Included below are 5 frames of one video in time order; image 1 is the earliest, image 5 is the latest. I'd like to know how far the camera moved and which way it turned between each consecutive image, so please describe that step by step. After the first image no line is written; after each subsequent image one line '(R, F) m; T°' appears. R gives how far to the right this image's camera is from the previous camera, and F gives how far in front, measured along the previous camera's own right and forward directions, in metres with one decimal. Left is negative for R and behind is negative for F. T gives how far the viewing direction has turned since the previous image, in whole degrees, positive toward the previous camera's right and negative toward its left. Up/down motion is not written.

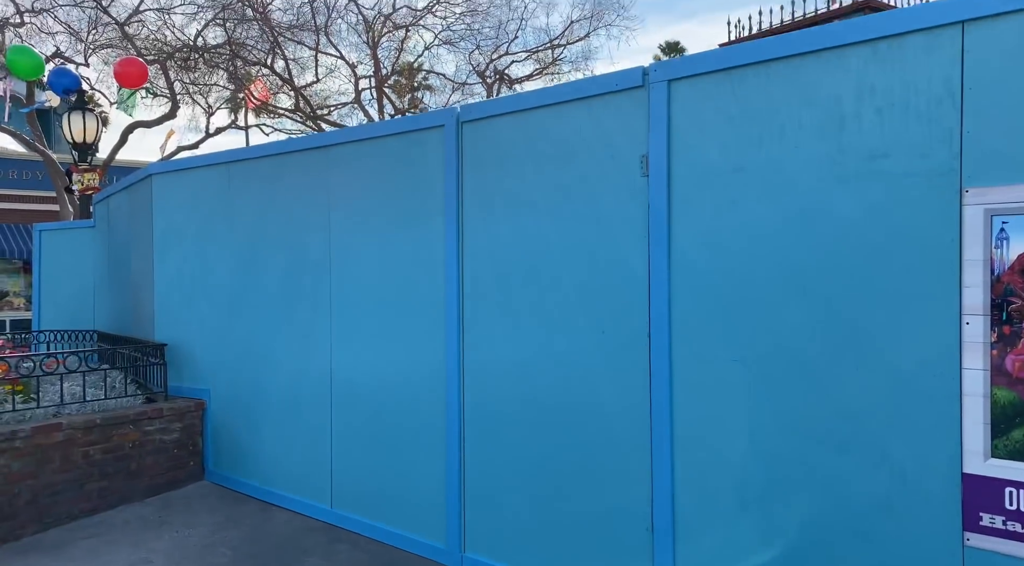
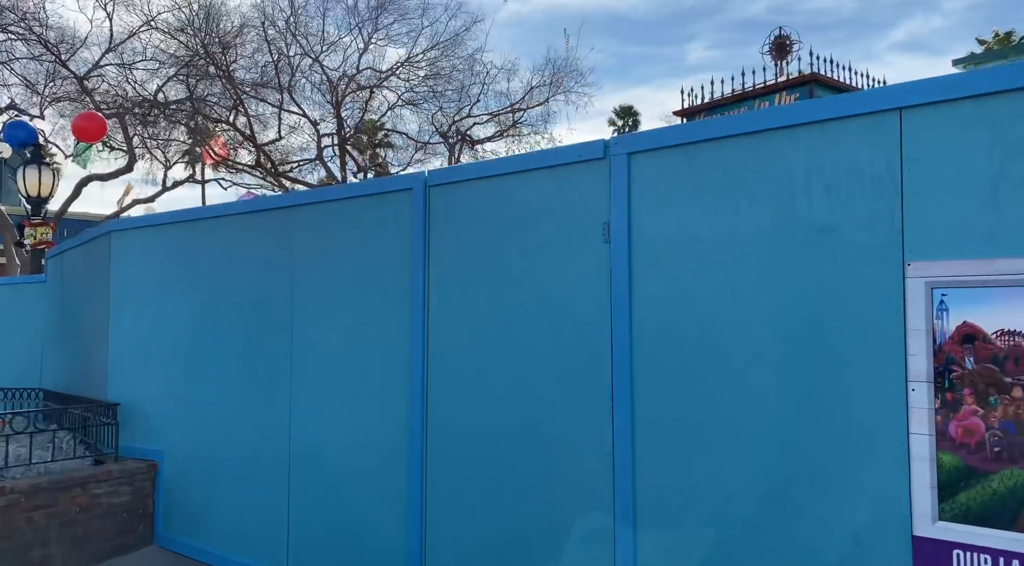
(0.0, -0.1) m; +3°
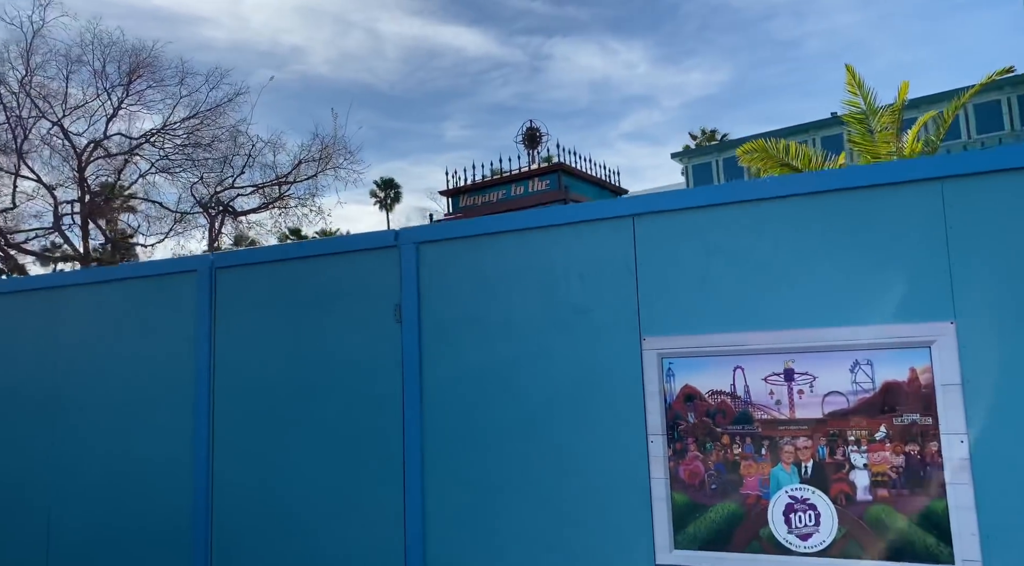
(-0.2, -0.4) m; +17°
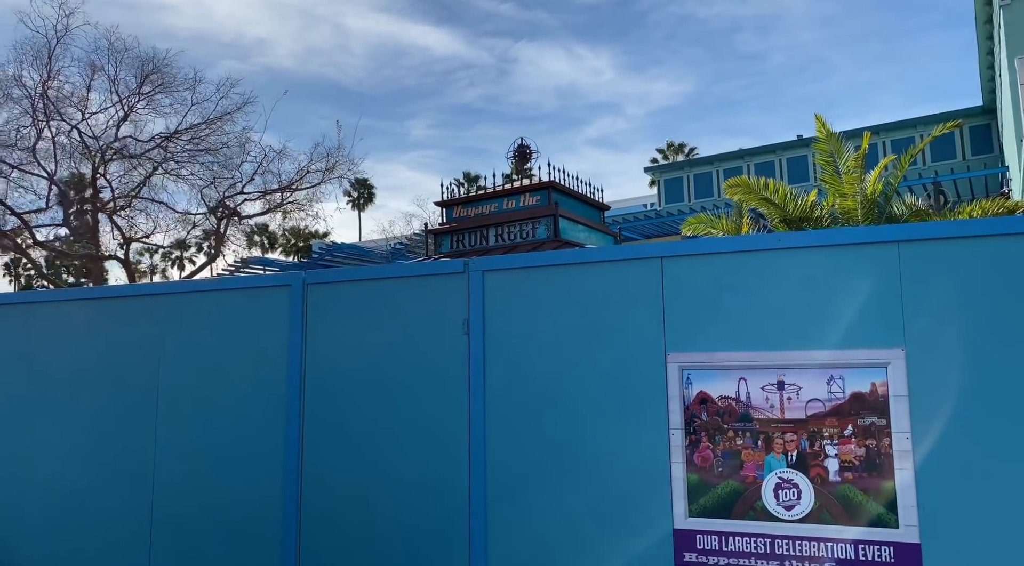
(-0.6, -1.1) m; +3°
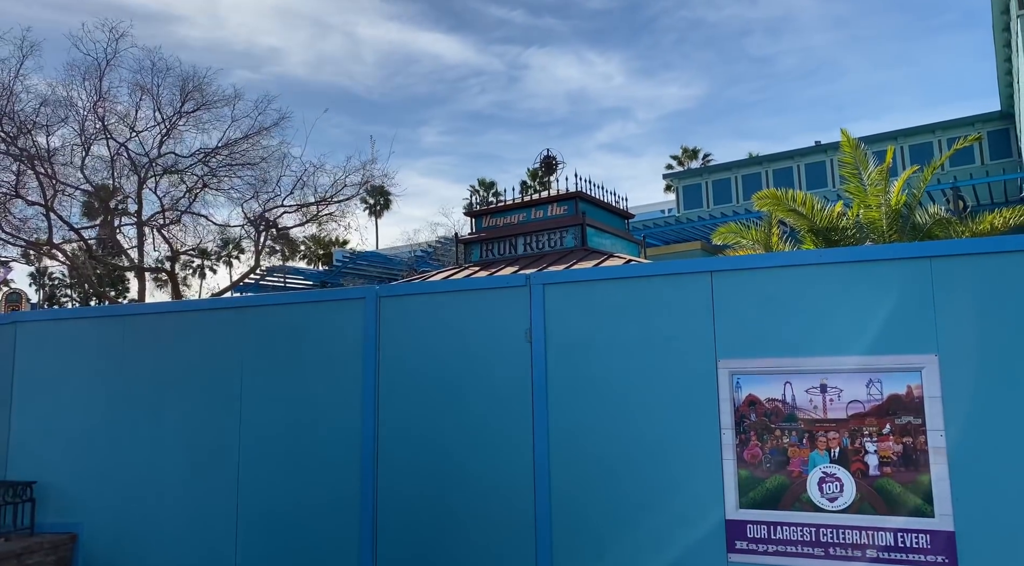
(-0.4, -0.5) m; -1°
